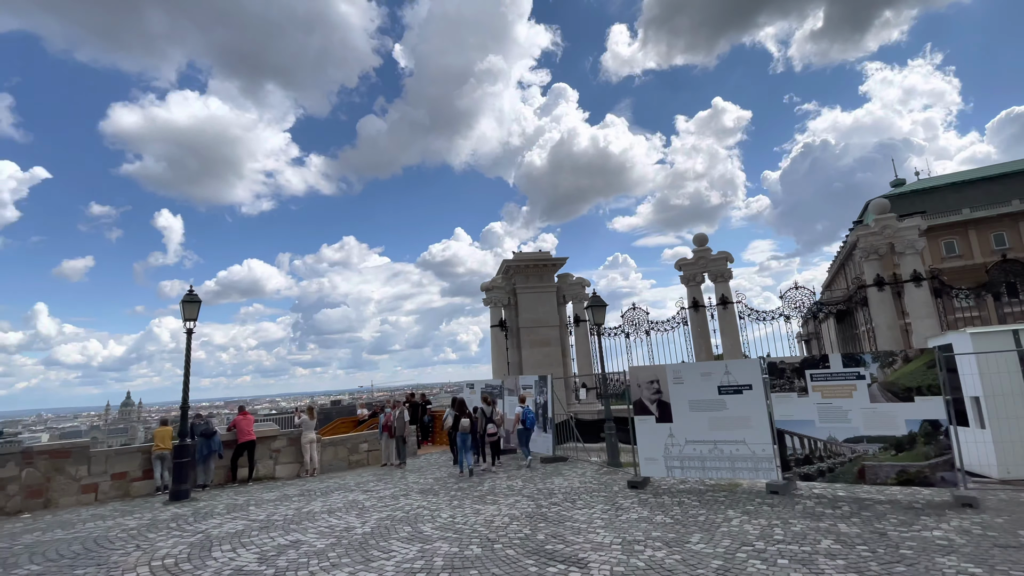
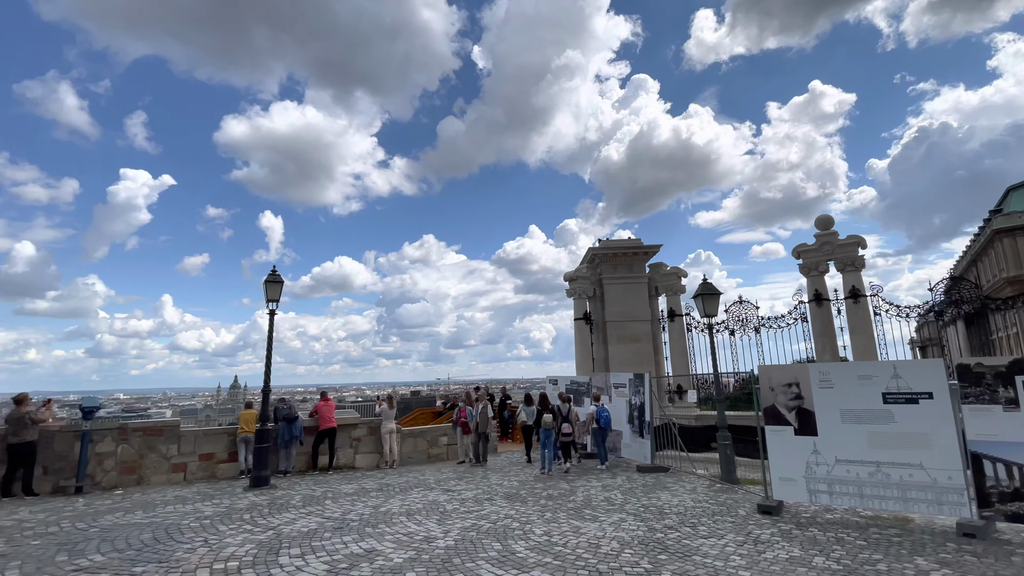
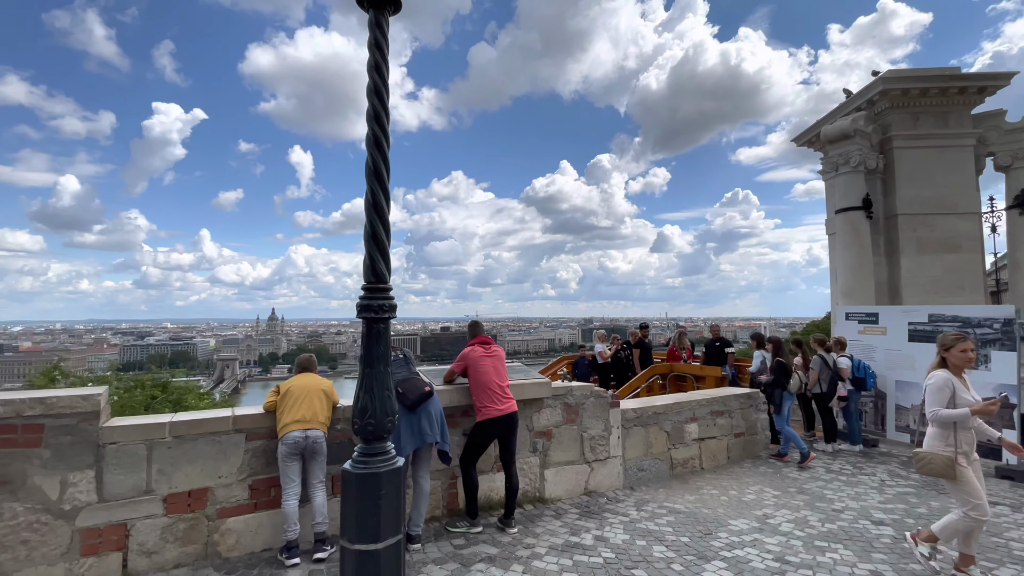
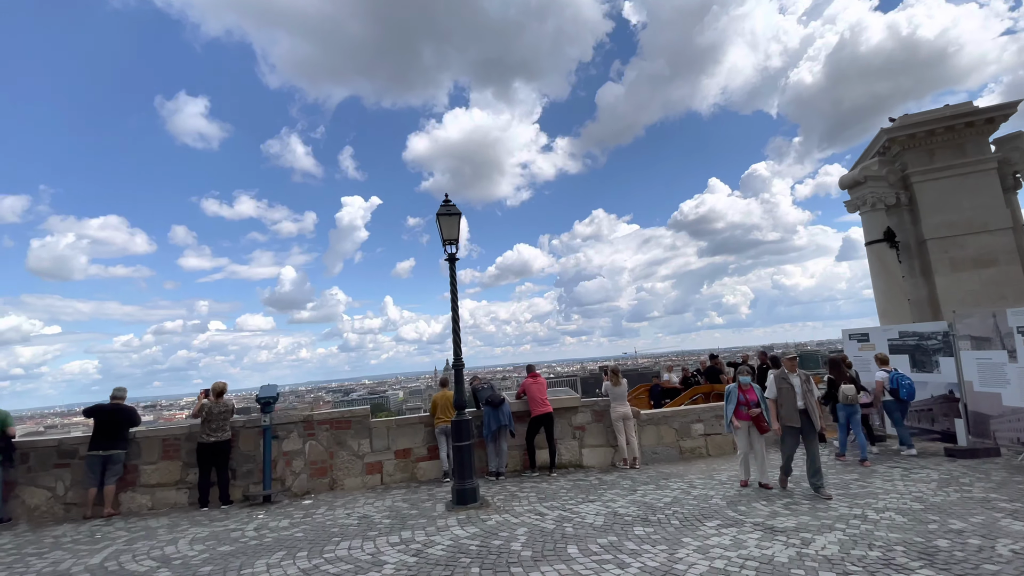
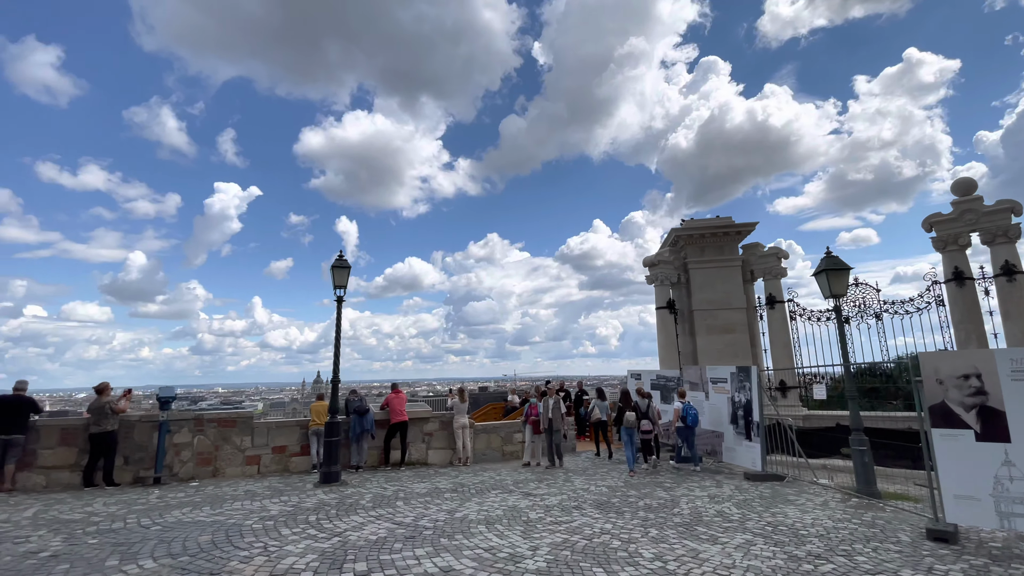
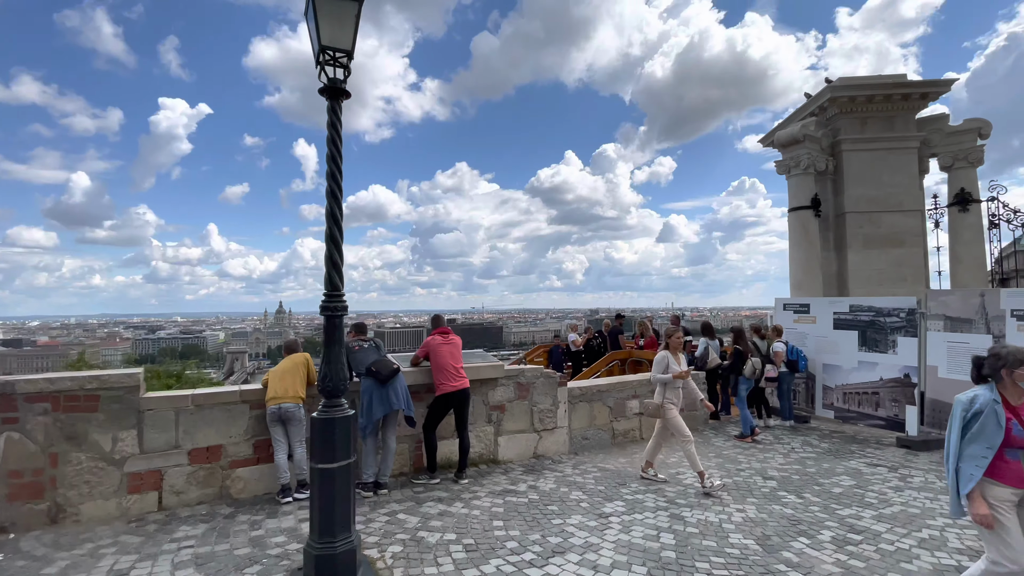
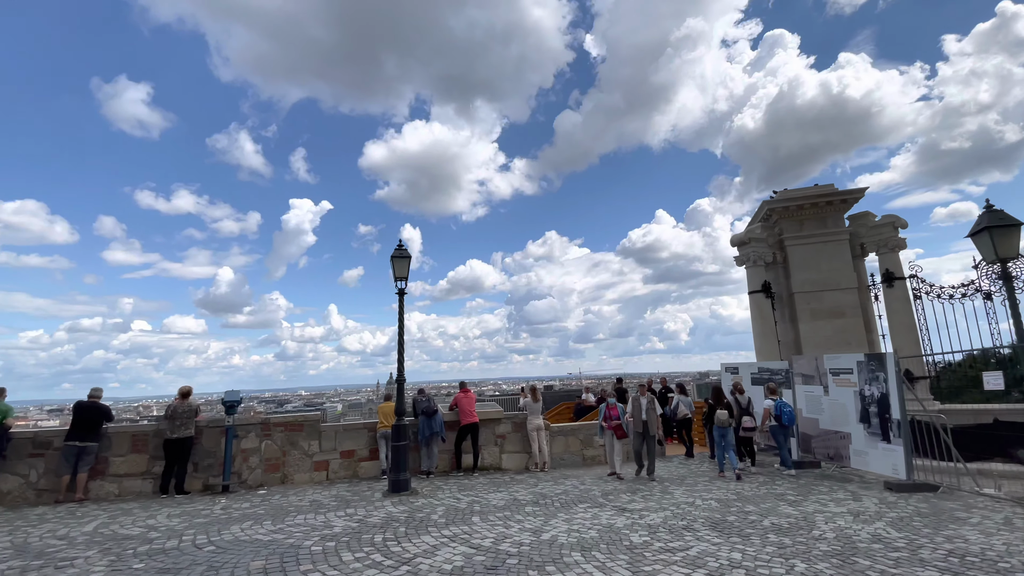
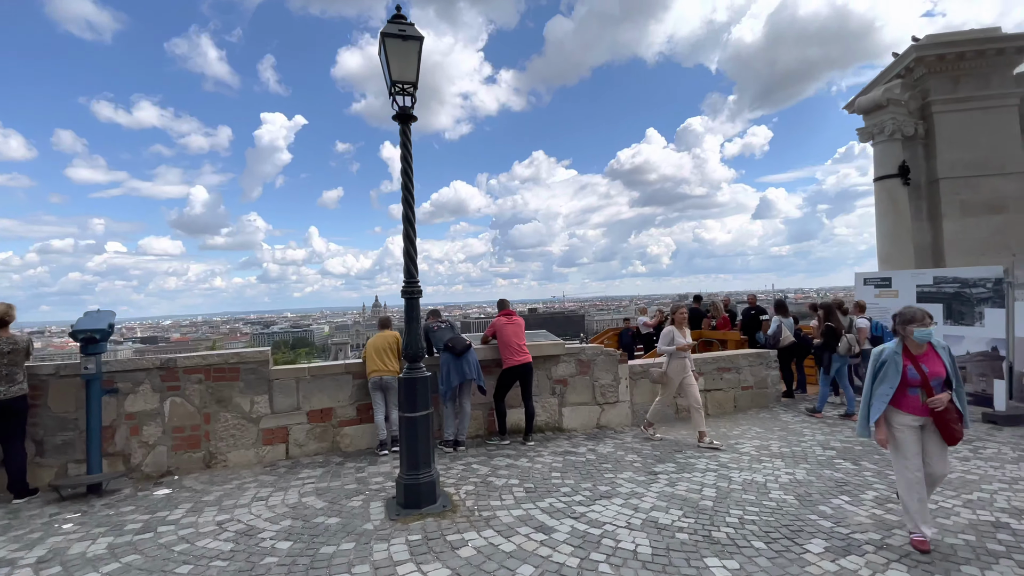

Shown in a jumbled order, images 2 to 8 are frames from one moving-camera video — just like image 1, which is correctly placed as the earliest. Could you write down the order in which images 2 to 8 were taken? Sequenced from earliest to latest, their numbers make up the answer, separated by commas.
2, 5, 7, 4, 8, 6, 3
